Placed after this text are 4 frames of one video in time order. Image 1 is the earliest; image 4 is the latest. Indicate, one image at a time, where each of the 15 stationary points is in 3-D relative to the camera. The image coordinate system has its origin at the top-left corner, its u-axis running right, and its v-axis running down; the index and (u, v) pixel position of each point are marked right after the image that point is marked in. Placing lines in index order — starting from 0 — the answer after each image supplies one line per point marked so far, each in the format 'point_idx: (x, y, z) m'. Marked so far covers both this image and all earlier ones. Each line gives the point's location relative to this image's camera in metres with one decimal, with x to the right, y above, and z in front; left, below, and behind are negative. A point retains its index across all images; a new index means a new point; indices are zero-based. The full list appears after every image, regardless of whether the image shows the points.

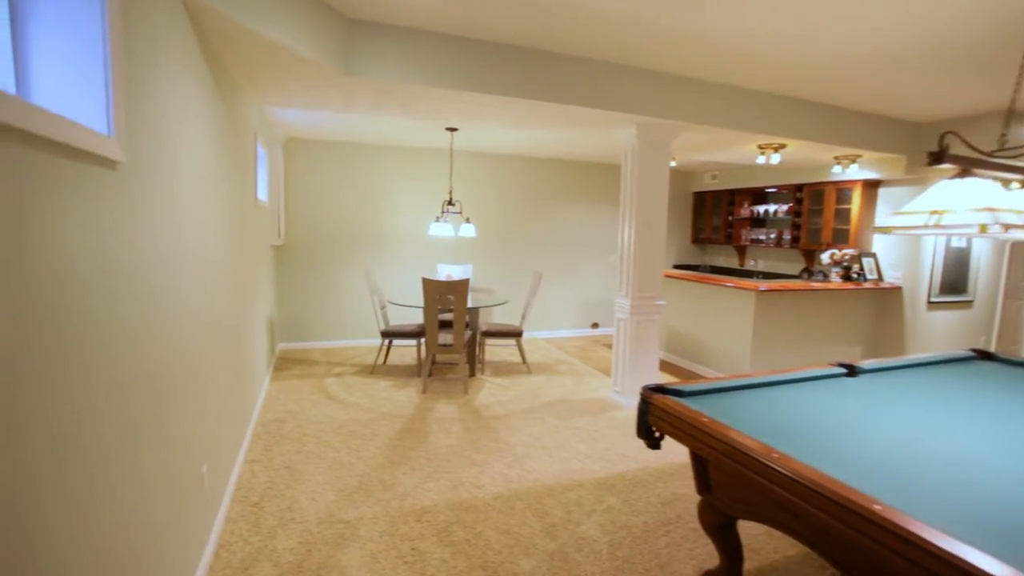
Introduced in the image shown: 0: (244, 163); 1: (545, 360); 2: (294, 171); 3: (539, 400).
0: (-1.8, +0.8, +3.5) m
1: (+0.3, -0.8, +5.5) m
2: (-2.2, +1.2, +5.4) m
3: (+0.2, -0.9, +4.2) m
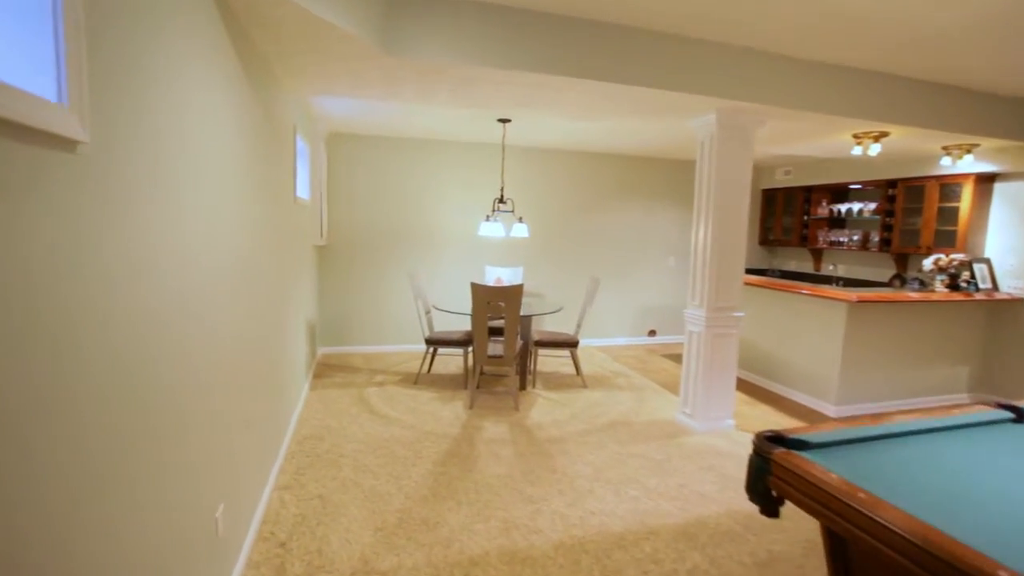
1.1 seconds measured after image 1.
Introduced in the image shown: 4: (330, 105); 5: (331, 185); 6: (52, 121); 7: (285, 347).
0: (-1.4, +0.8, +3.2) m
1: (+0.9, -0.8, +5.0) m
2: (-1.7, +1.2, +5.1) m
3: (+0.6, -1.0, +3.8) m
4: (-1.3, +1.4, +3.8) m
5: (-1.8, +1.0, +5.1) m
6: (-0.8, +0.3, +0.9) m
7: (-1.5, -0.4, +3.6) m
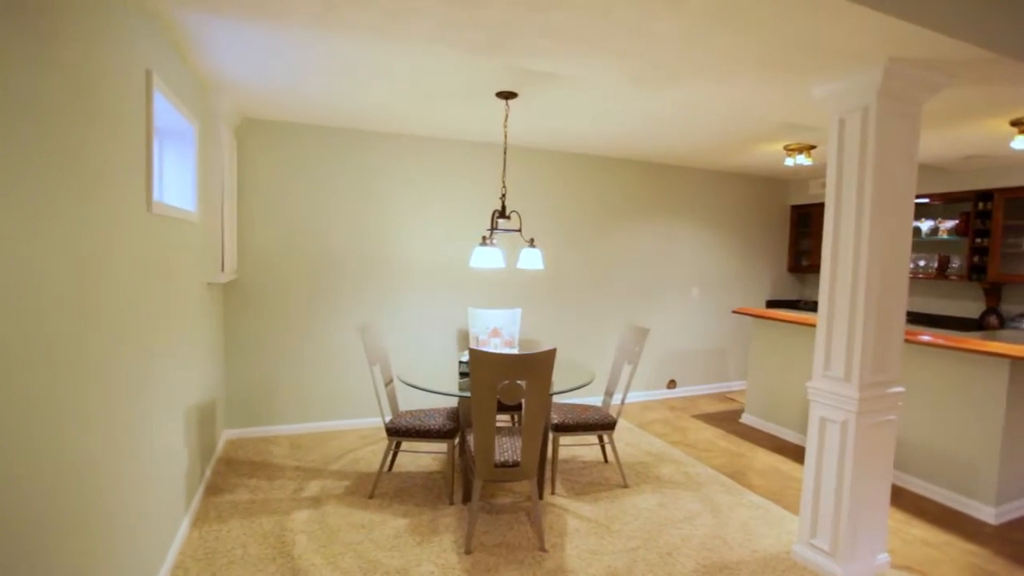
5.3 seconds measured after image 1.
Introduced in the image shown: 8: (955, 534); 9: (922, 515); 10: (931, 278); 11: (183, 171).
0: (-1.3, +0.5, +1.6) m
1: (+0.8, -1.1, +3.6) m
2: (-1.7, +0.8, +3.5) m
3: (+0.7, -1.2, +2.3) m
4: (-1.3, +1.0, +2.3) m
5: (-1.8, +0.6, +3.5) m
6: (-0.4, +0.1, -0.6) m
7: (-1.4, -0.7, +1.9) m
8: (+2.3, -1.3, +2.7) m
9: (+2.3, -1.3, +2.9) m
10: (+3.5, +0.1, +4.4) m
11: (-1.5, +0.6, +2.5) m
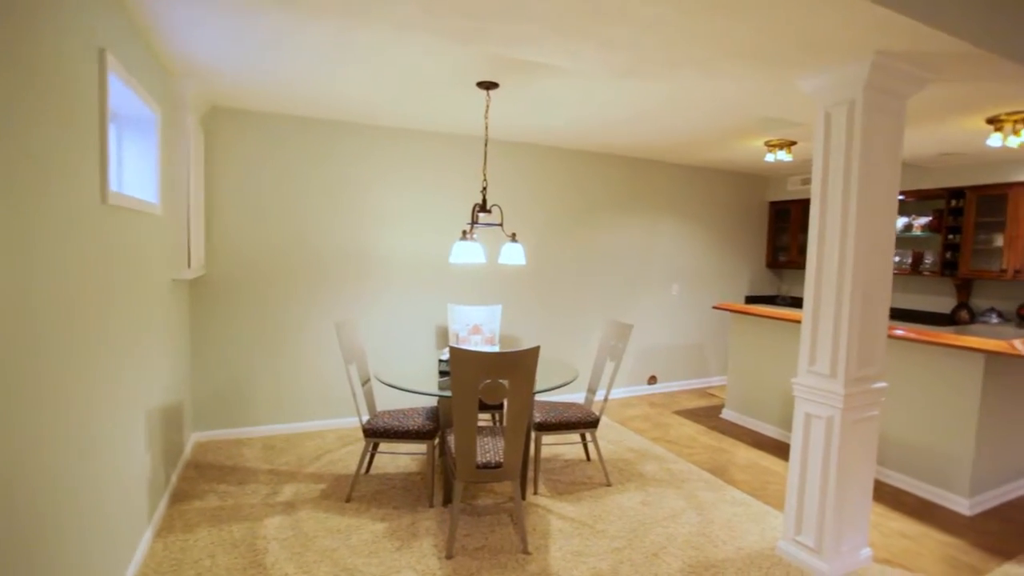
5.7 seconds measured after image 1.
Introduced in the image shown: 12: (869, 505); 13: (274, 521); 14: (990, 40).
0: (-1.3, +0.5, +1.5) m
1: (+0.7, -1.1, +3.6) m
2: (-1.9, +0.8, +3.4) m
3: (+0.7, -1.2, +2.3) m
4: (-1.3, +1.1, +2.2) m
5: (-1.9, +0.6, +3.3) m
6: (-0.4, +0.1, -0.7) m
7: (-1.4, -0.6, +1.8) m
8: (+2.2, -1.2, +2.8) m
9: (+2.2, -1.2, +3.0) m
10: (+3.4, +0.1, +4.5) m
11: (-1.6, +0.6, +2.3) m
12: (+1.6, -1.0, +2.3) m
13: (-1.1, -1.1, +2.5) m
14: (+1.7, +0.9, +2.0) m
